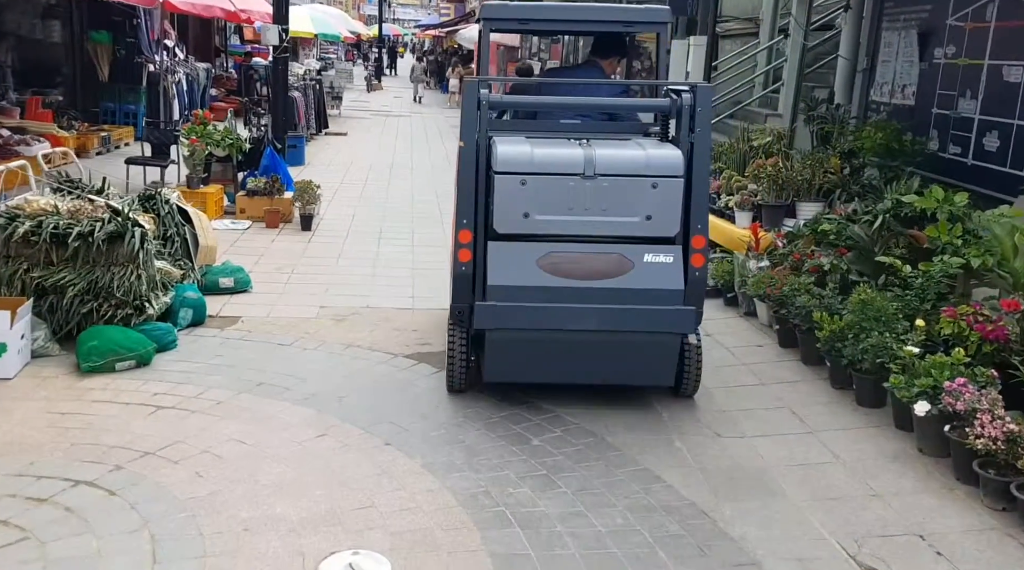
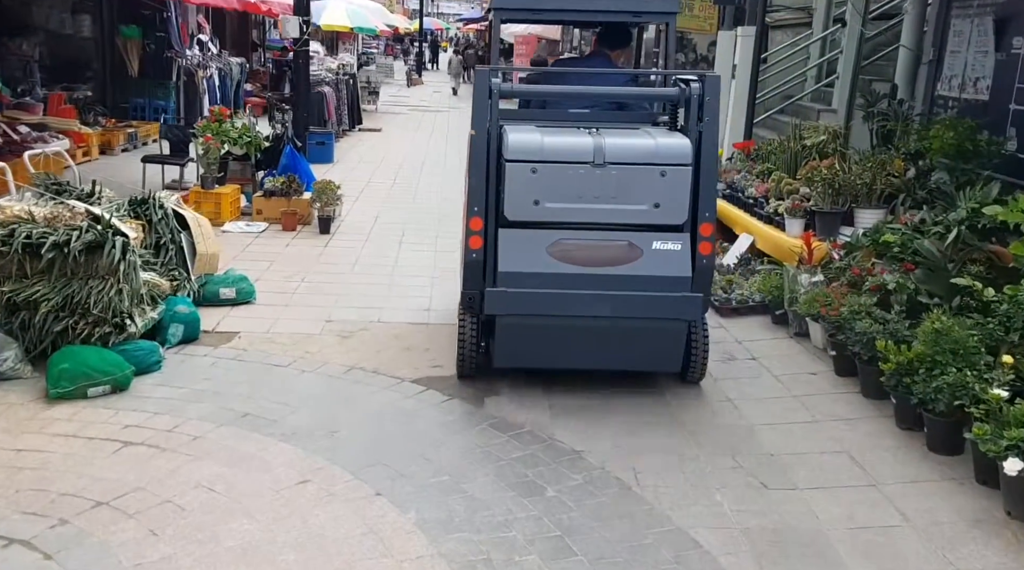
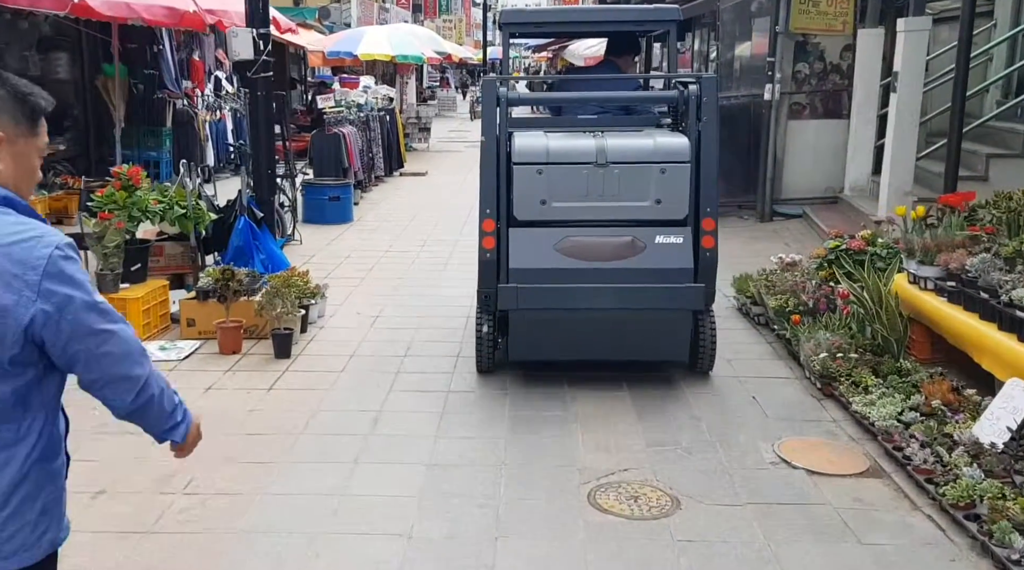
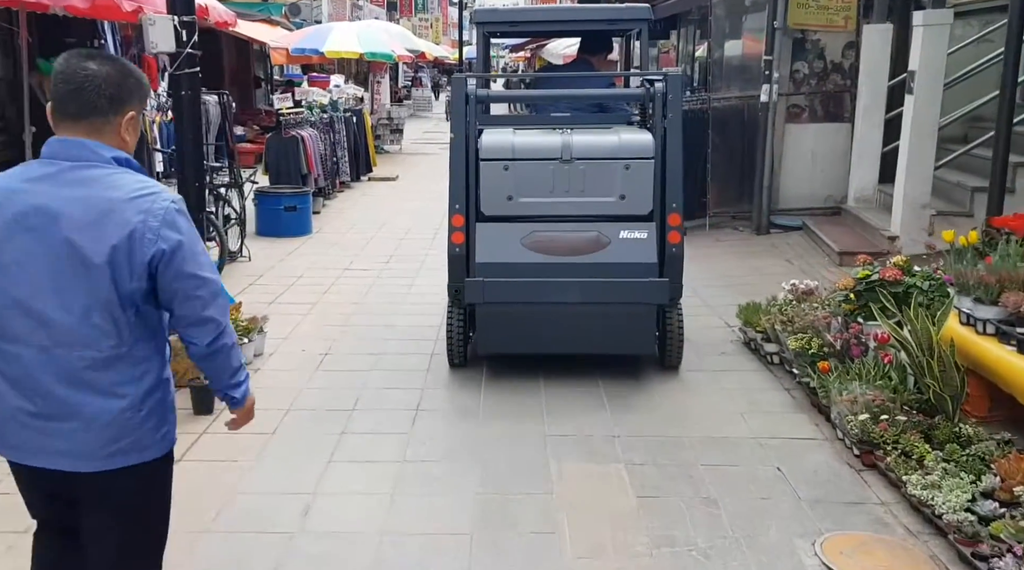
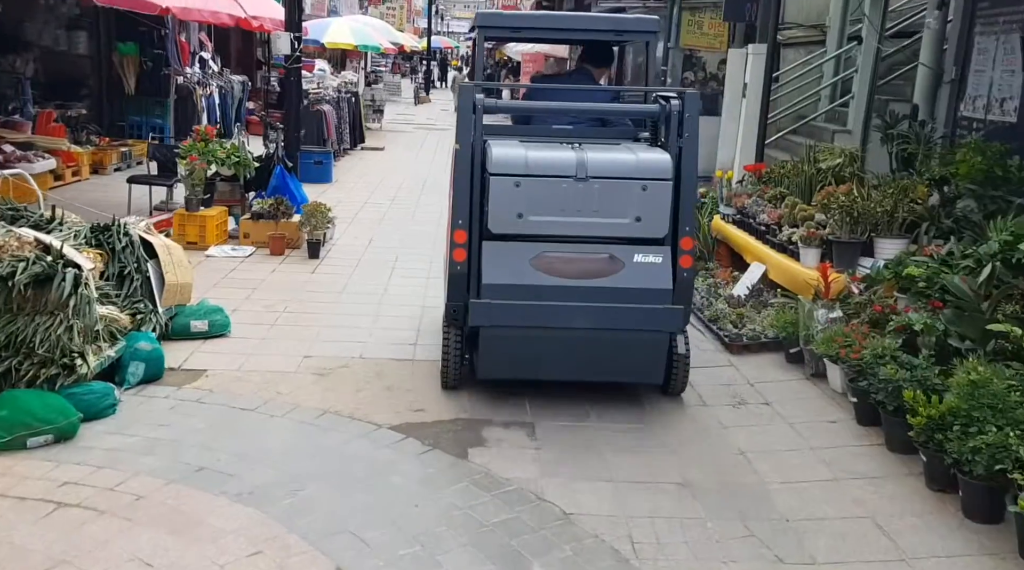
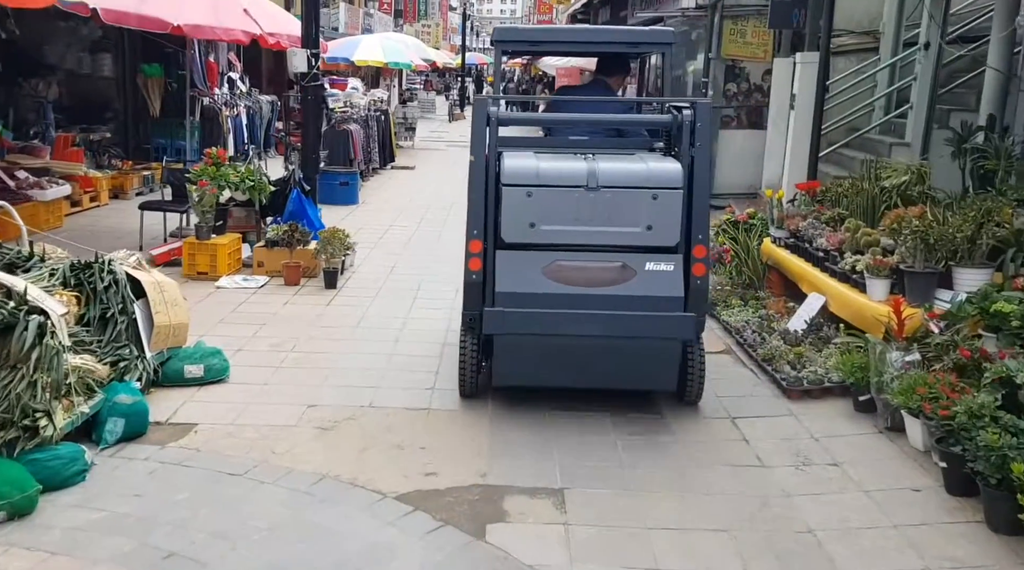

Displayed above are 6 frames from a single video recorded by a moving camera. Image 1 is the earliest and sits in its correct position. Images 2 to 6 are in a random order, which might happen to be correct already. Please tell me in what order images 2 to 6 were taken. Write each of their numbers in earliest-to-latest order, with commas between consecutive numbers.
2, 5, 6, 3, 4
